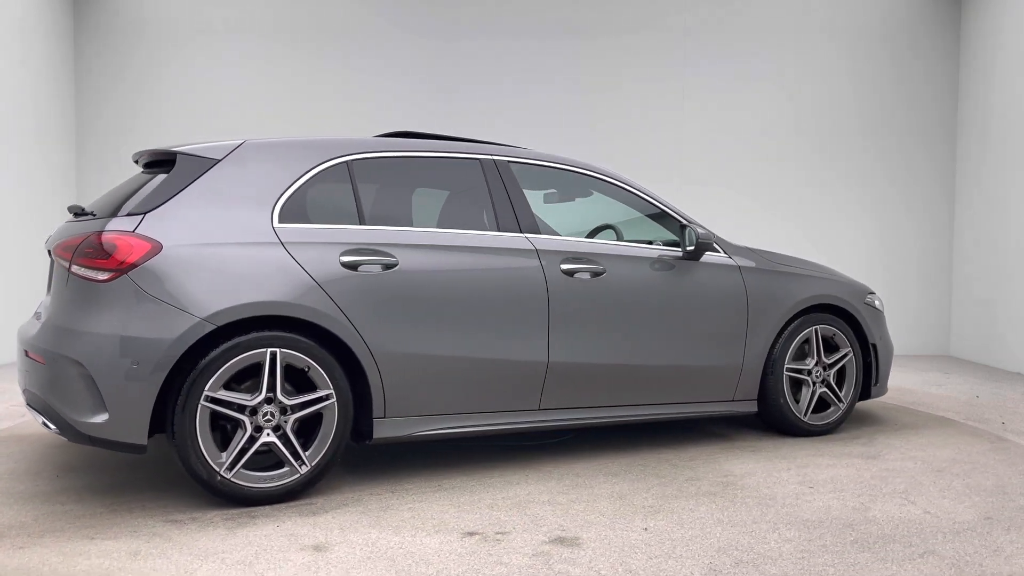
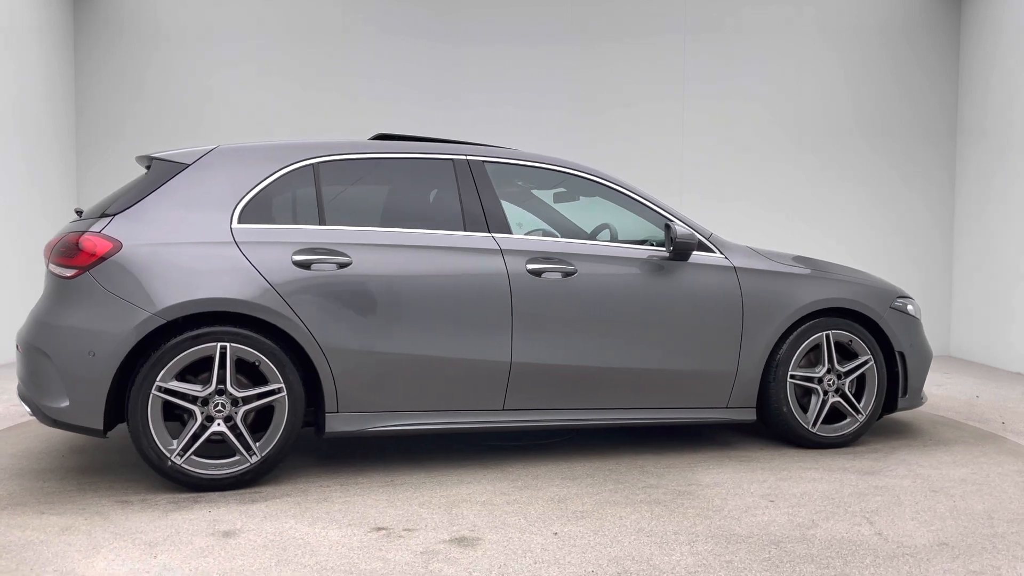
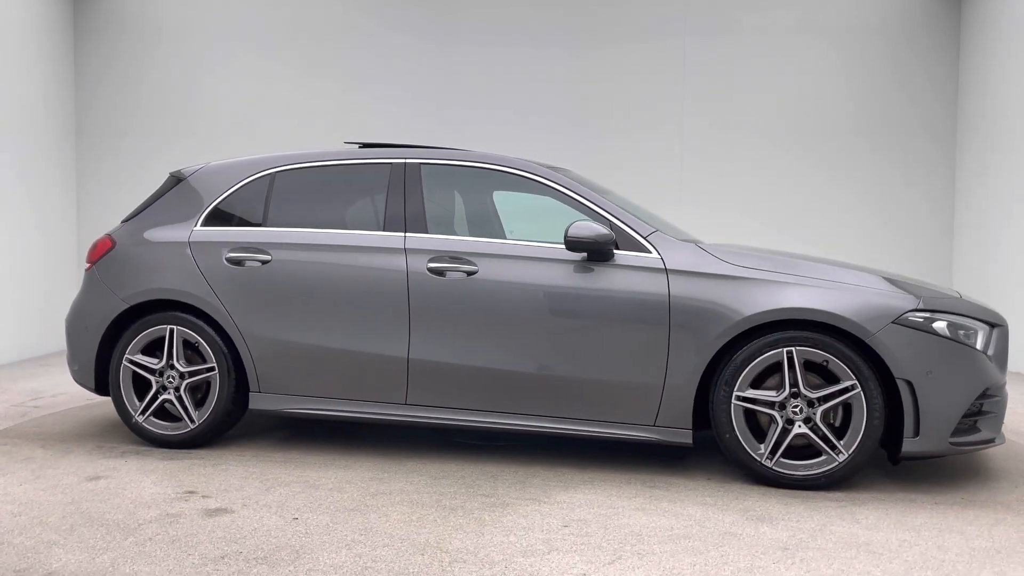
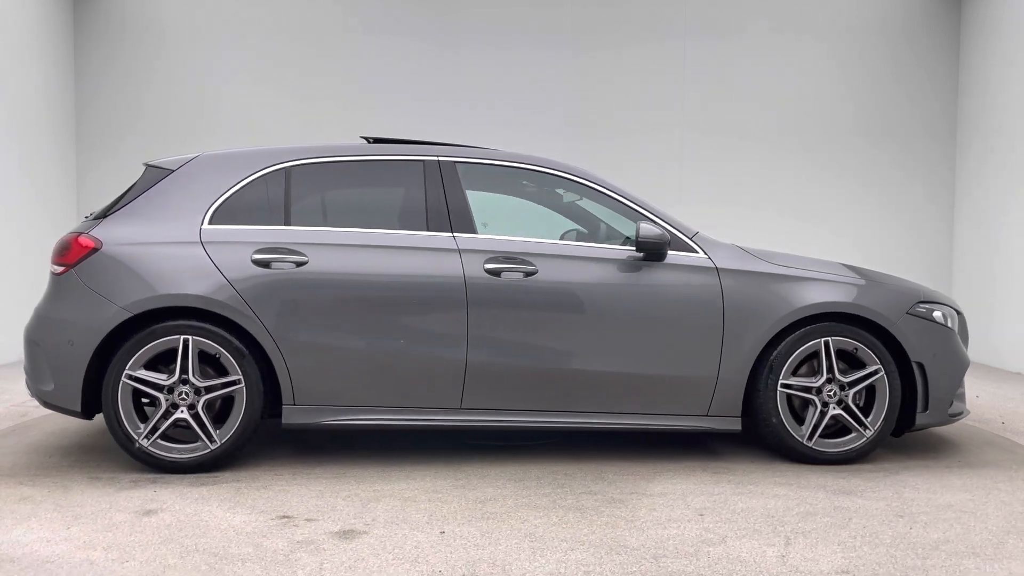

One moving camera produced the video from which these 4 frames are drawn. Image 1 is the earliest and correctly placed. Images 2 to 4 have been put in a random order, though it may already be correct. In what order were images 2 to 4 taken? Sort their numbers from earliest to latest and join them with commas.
2, 4, 3
